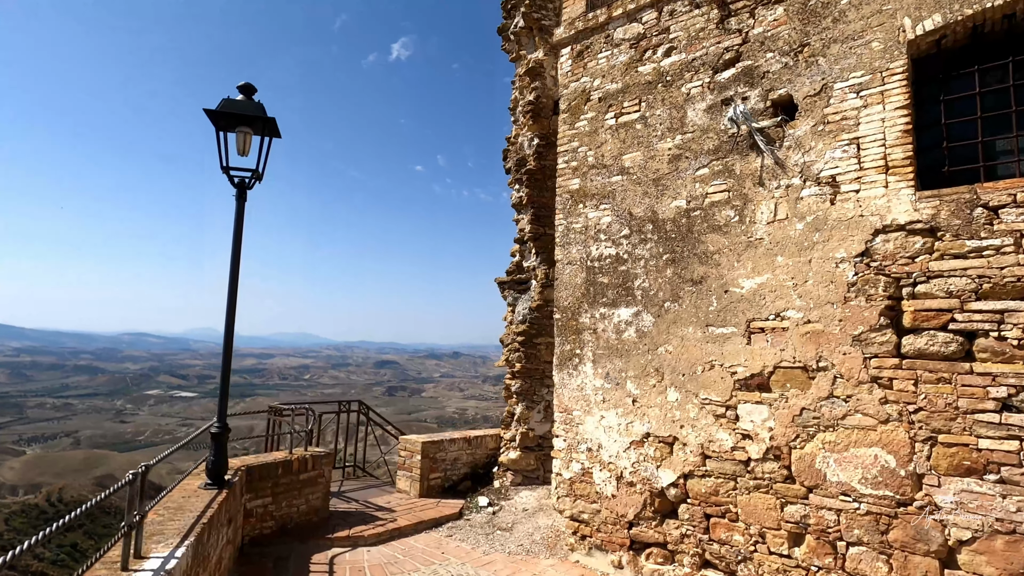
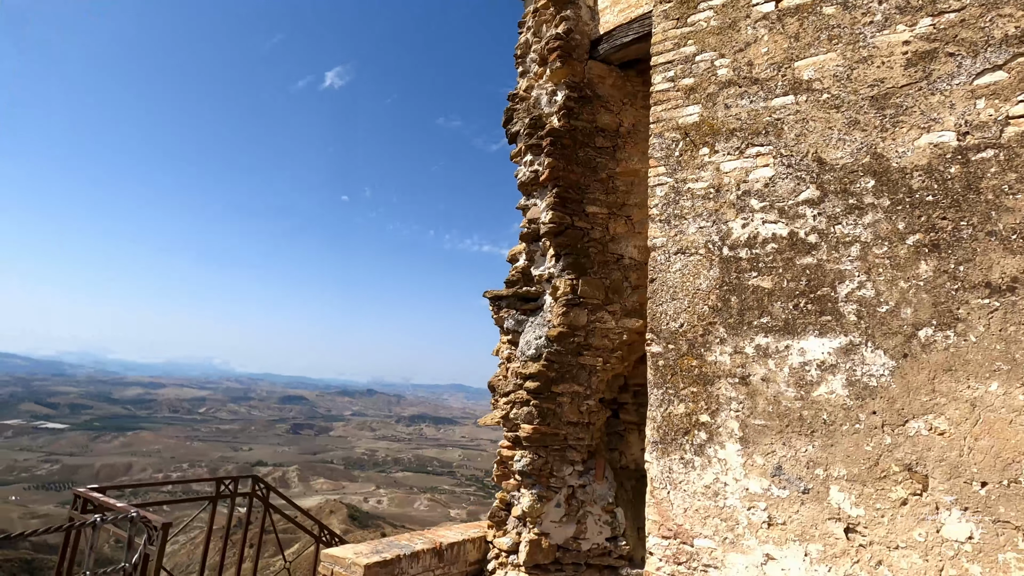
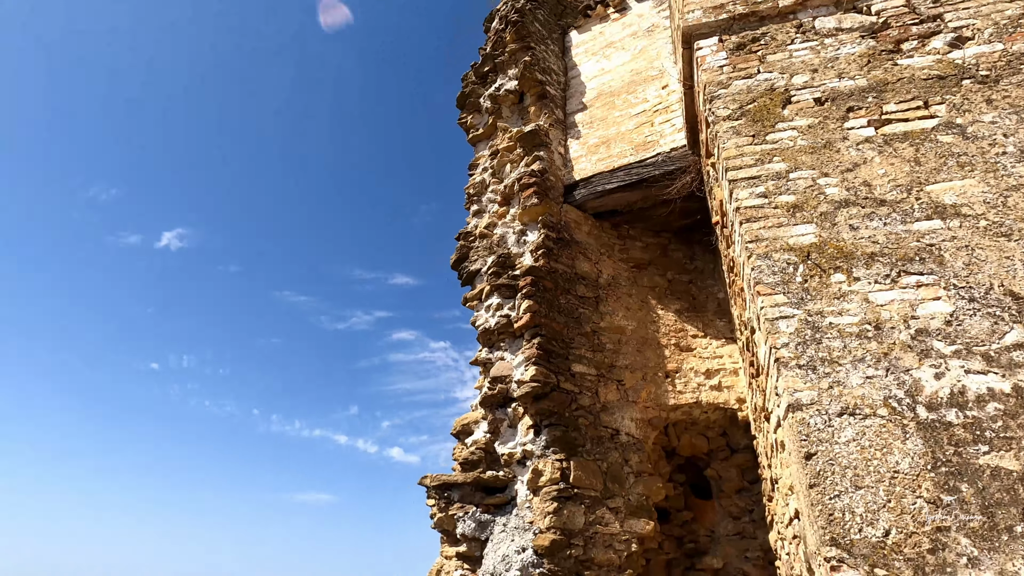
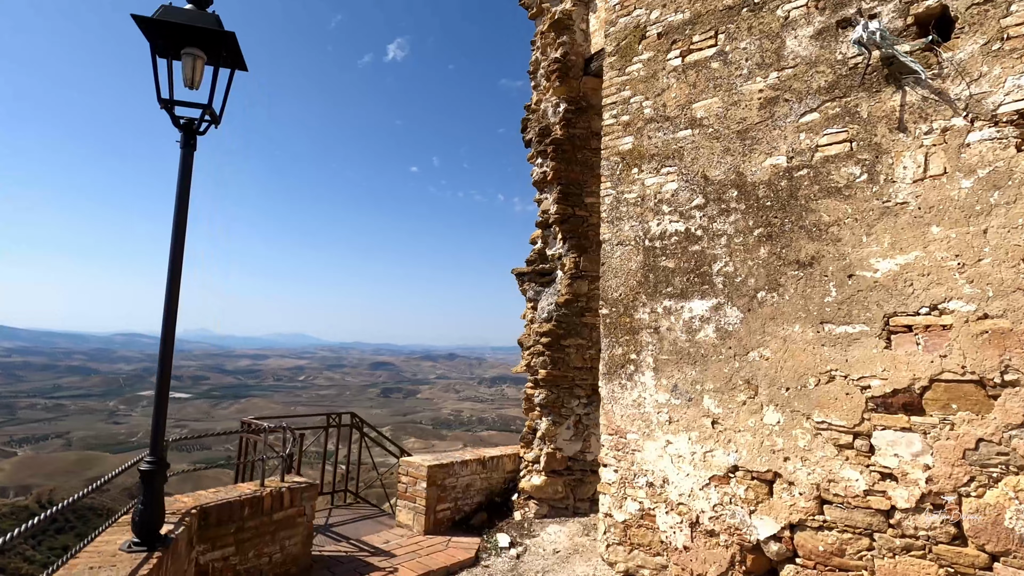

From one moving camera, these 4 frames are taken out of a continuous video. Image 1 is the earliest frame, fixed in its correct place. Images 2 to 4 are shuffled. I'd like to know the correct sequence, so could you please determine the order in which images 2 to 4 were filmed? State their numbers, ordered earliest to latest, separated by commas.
4, 2, 3
